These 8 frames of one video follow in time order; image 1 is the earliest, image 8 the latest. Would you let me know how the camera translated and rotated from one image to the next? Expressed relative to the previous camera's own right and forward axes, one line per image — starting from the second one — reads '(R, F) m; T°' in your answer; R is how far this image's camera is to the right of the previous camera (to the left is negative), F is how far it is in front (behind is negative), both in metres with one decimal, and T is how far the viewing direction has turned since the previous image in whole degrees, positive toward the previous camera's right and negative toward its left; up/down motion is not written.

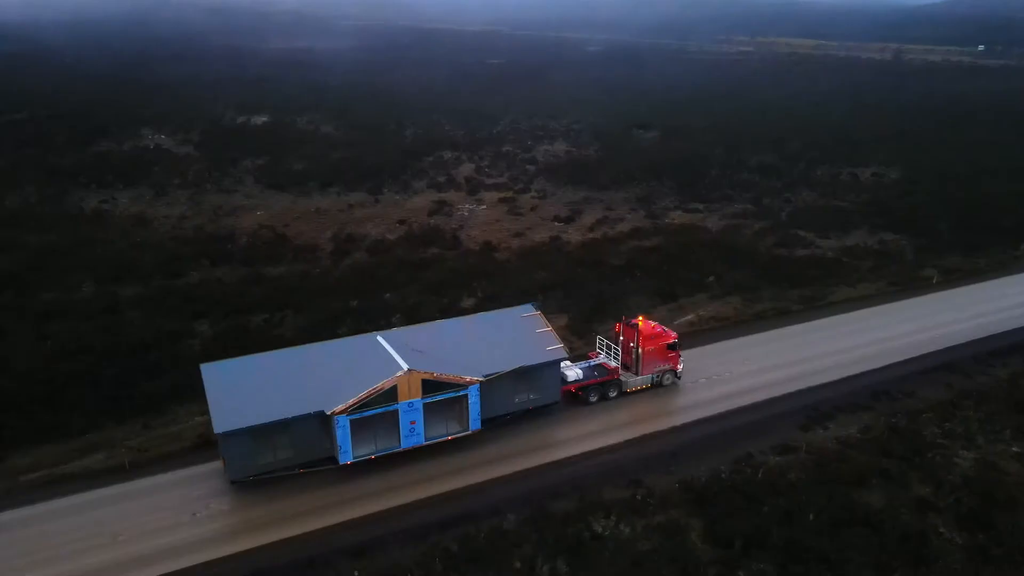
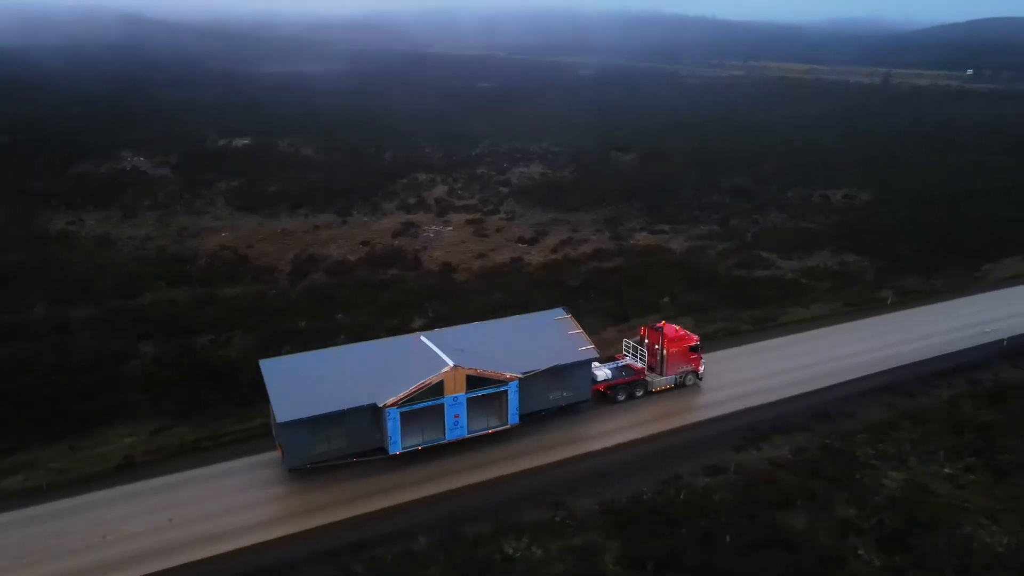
(+1.4, 0.0) m; 0°
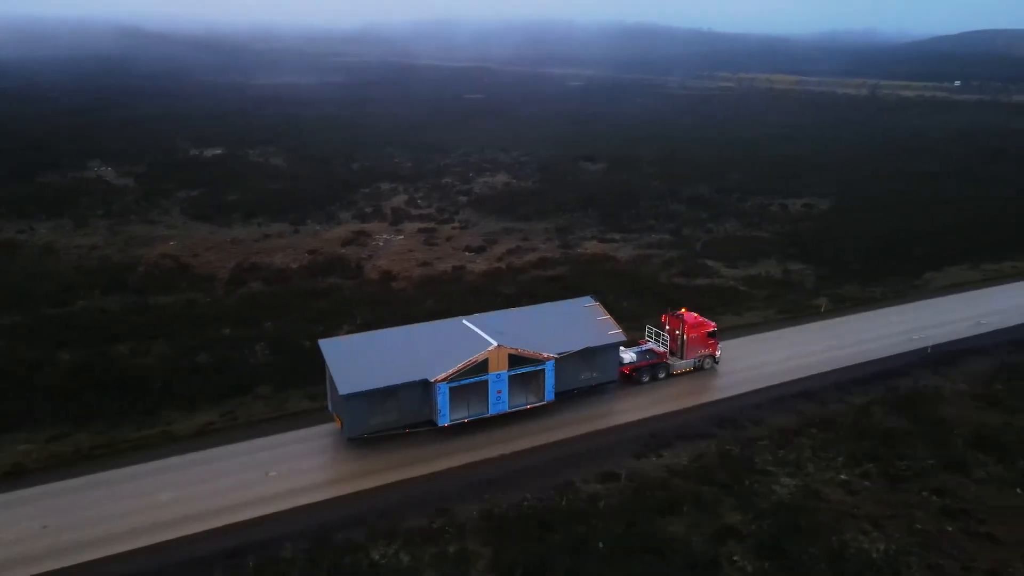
(+2.1, 0.0) m; 0°
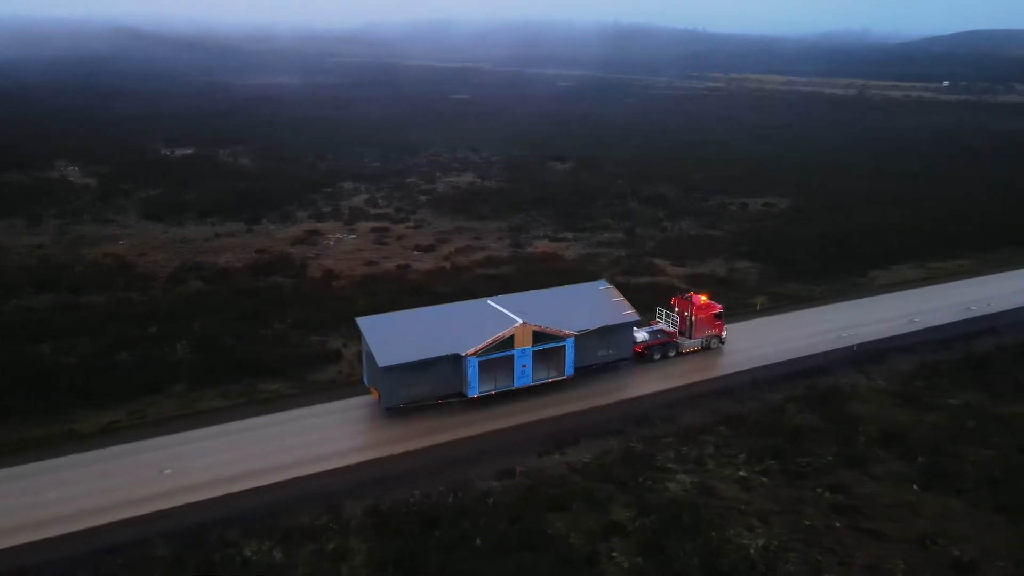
(+2.0, 0.0) m; 0°
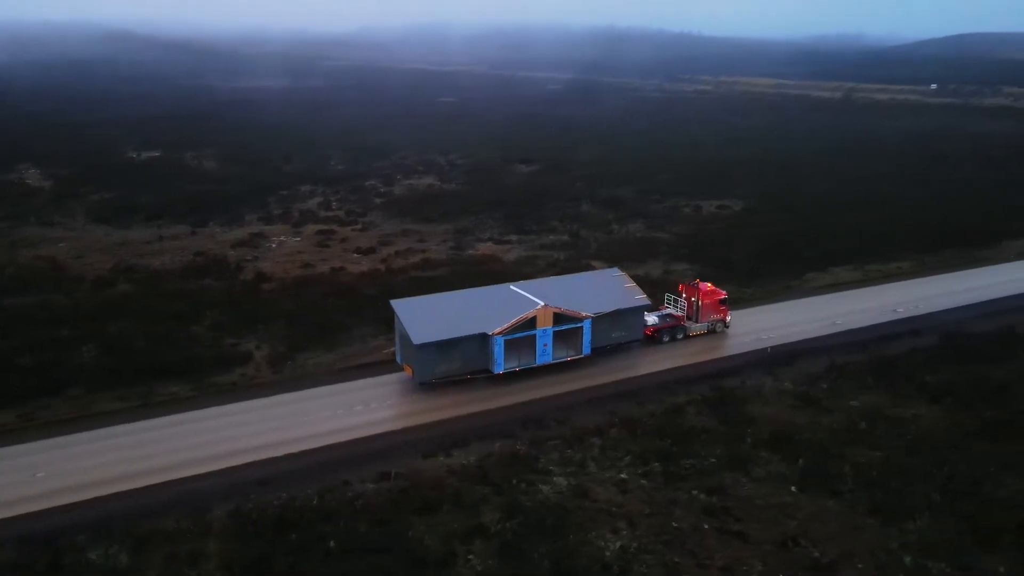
(+2.4, 0.0) m; 0°
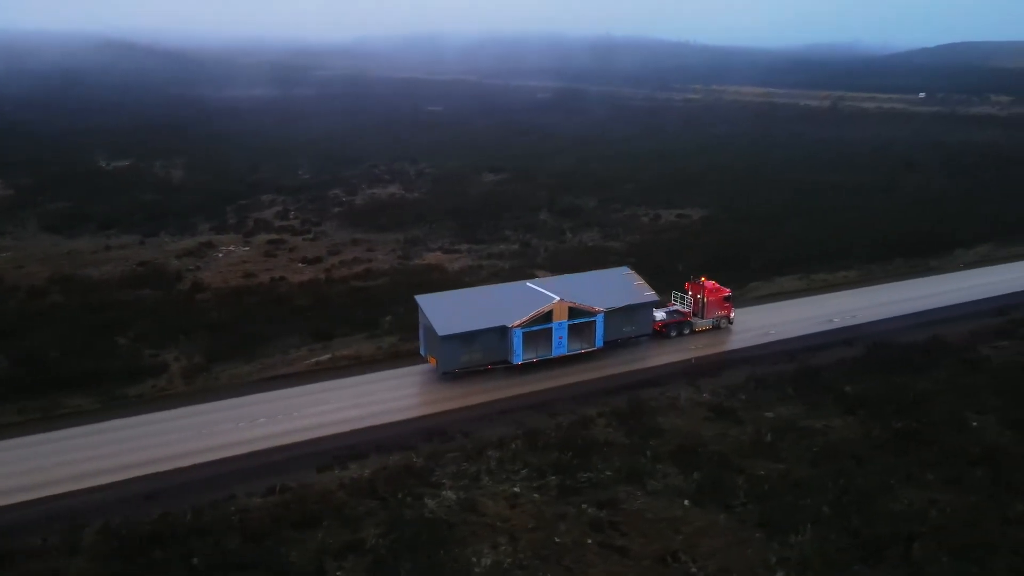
(+2.2, +0.2) m; 0°
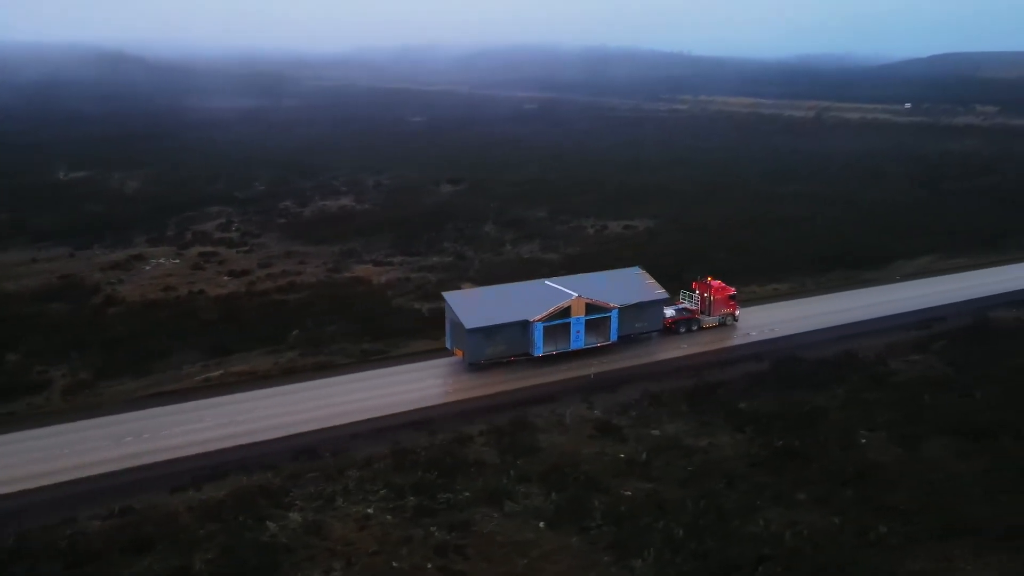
(+2.9, +0.3) m; 0°
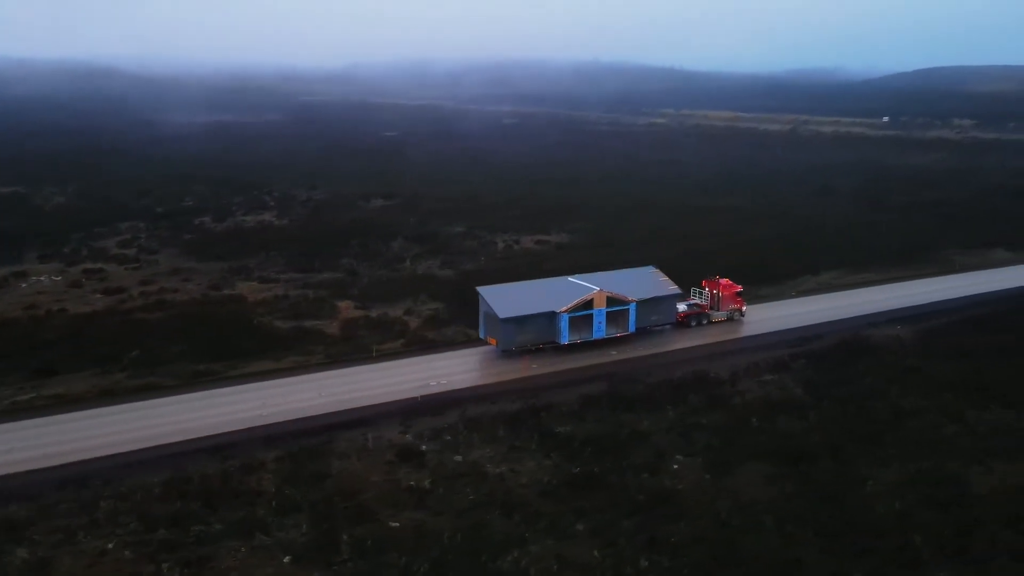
(+4.7, +0.7) m; 0°
